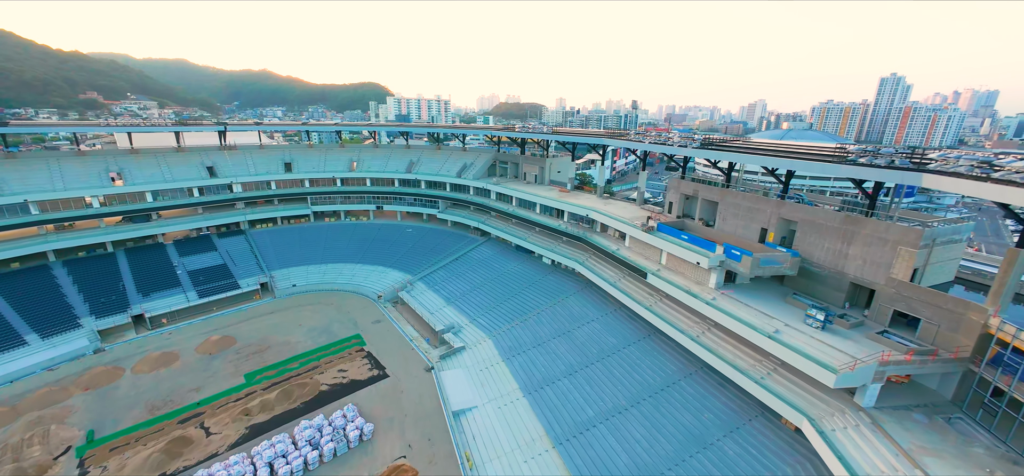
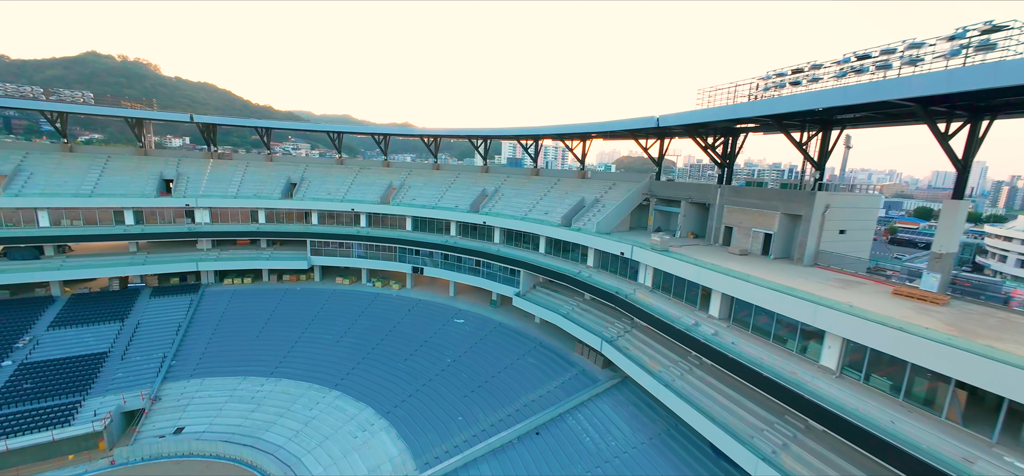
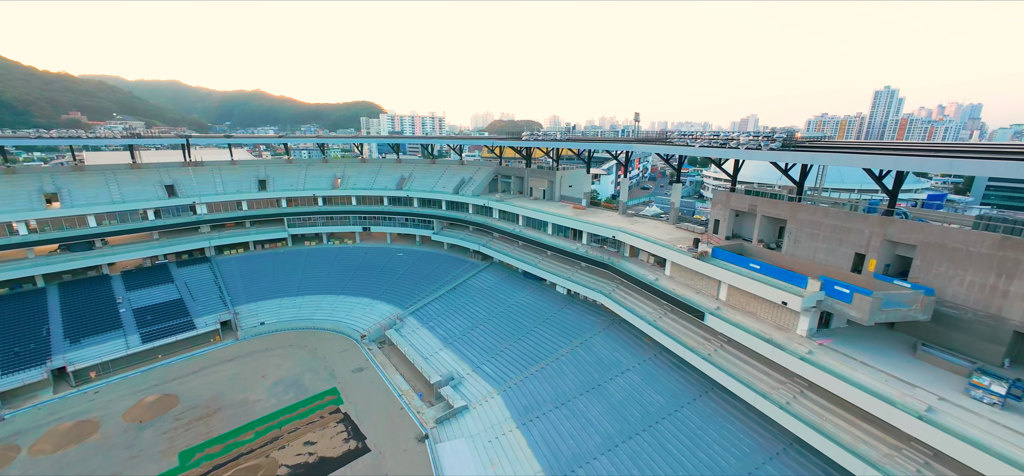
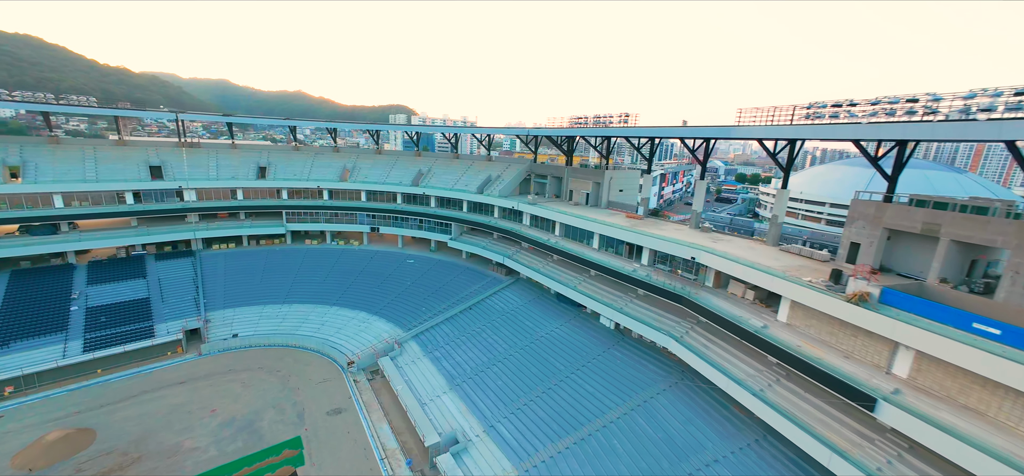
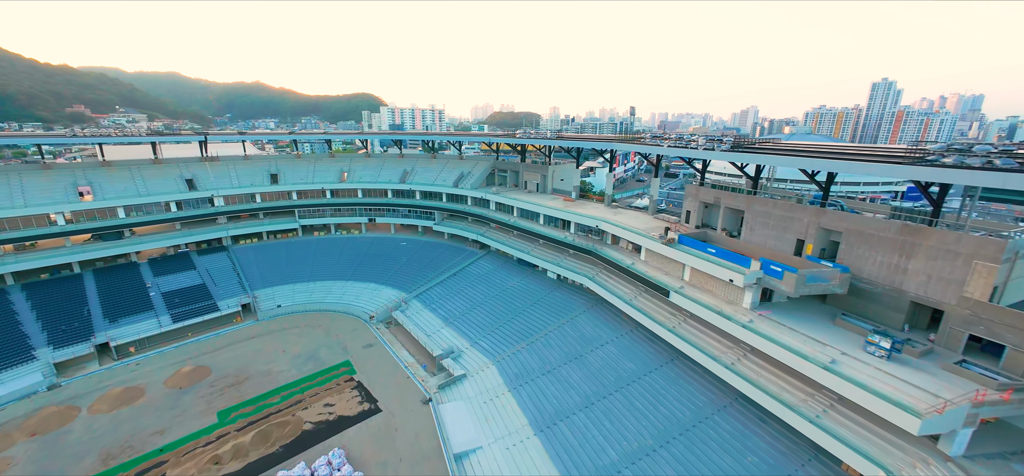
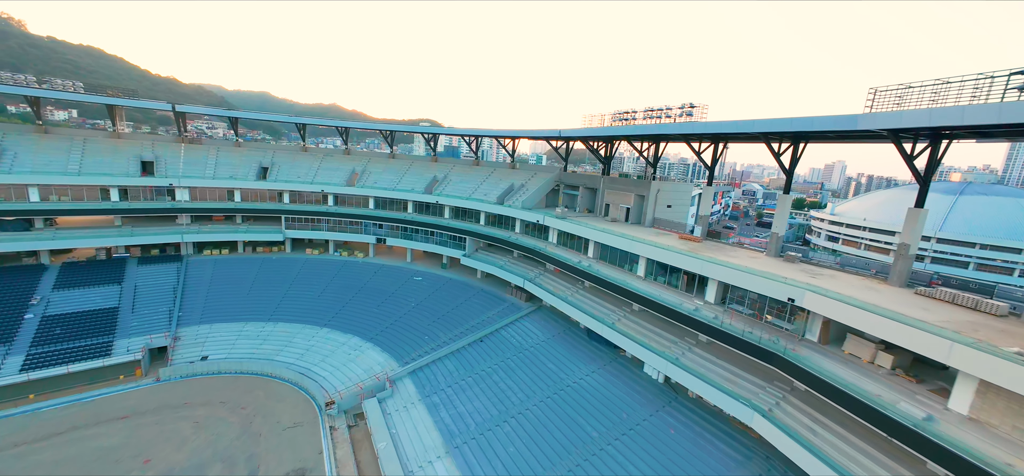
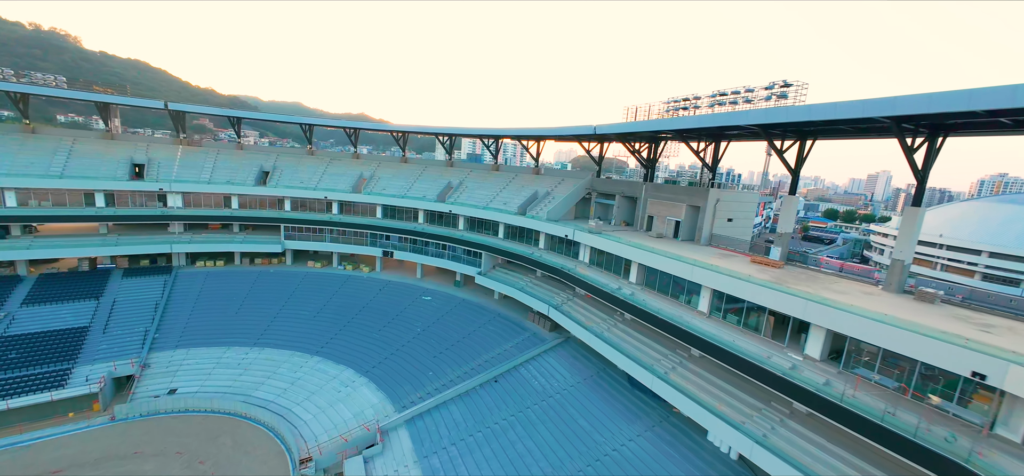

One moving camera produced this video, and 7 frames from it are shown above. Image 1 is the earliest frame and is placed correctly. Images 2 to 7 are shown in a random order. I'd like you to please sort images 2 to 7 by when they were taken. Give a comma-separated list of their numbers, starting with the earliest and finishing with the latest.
5, 3, 4, 6, 7, 2
